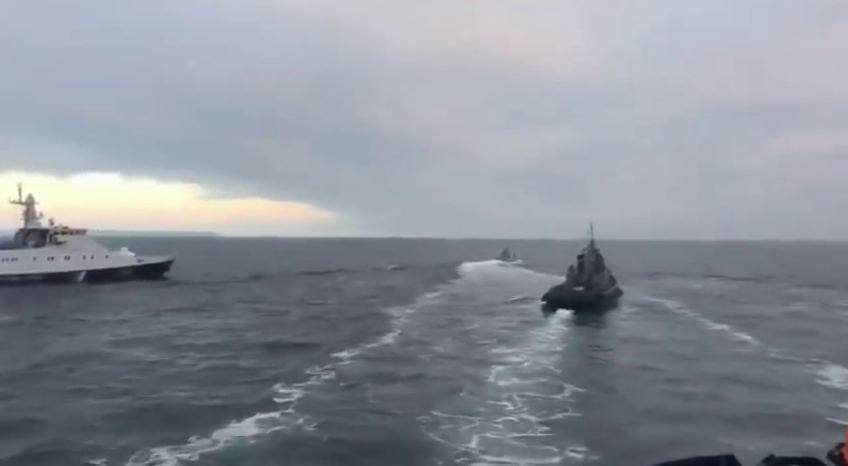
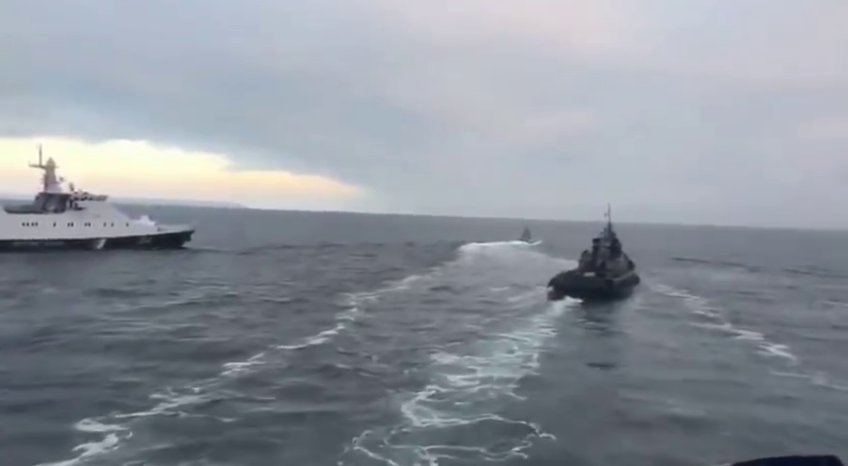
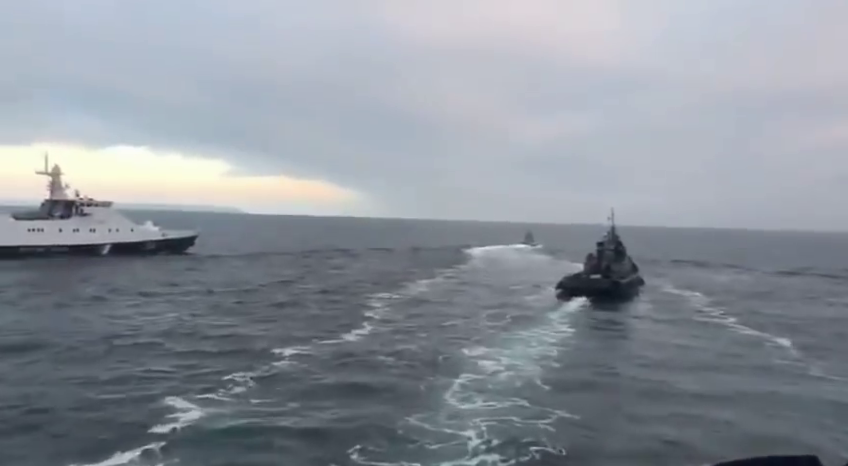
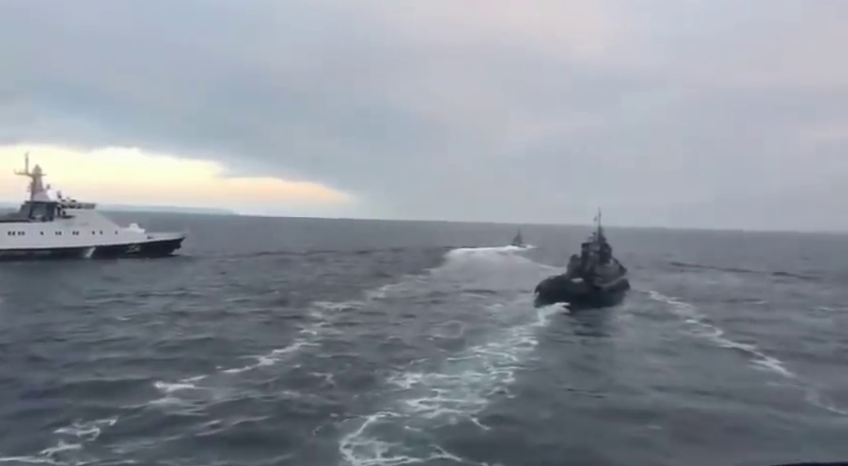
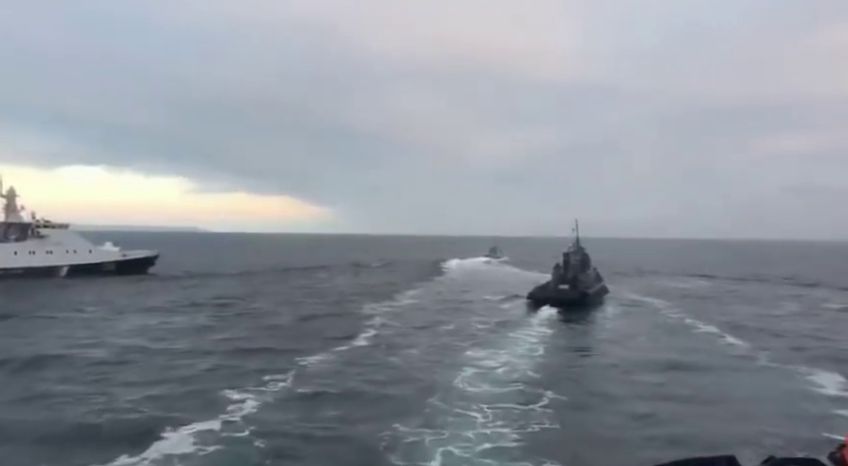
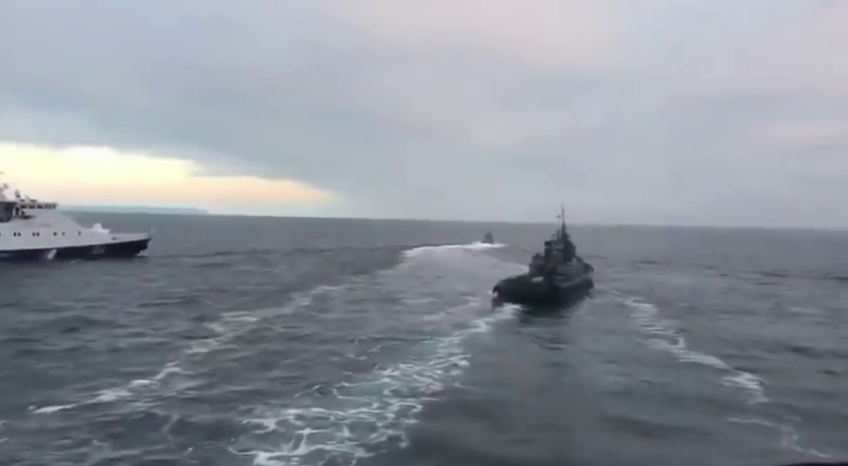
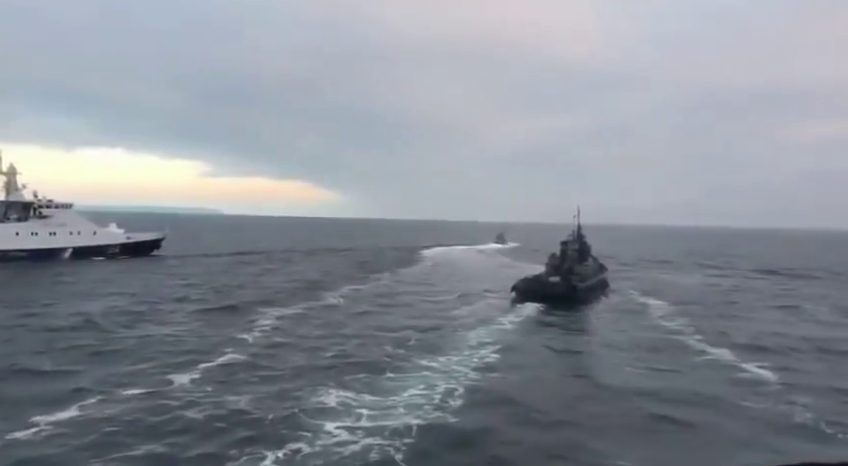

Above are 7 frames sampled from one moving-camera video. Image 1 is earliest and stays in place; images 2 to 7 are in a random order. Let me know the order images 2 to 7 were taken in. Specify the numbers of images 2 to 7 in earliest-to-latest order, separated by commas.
5, 3, 2, 4, 7, 6
